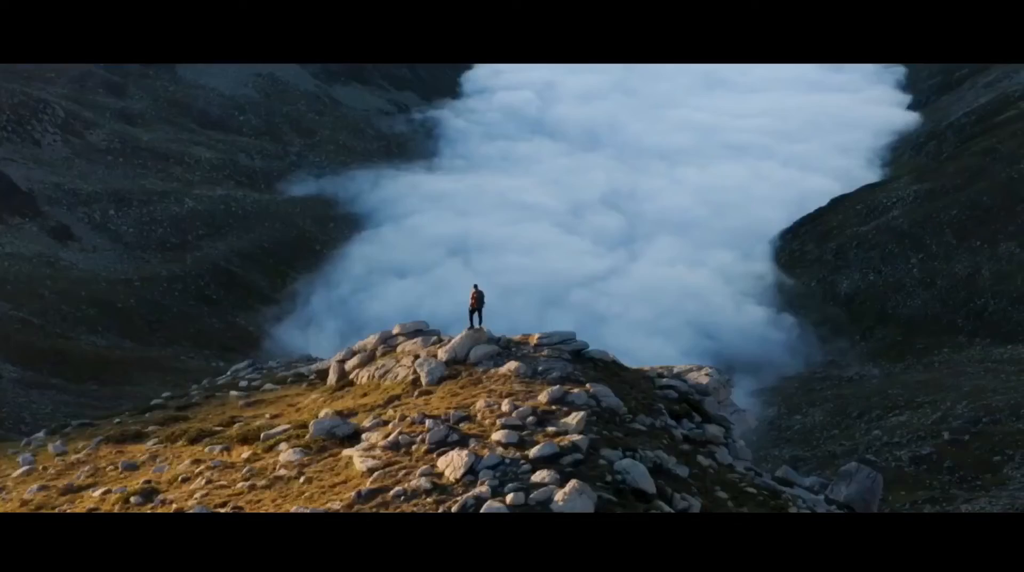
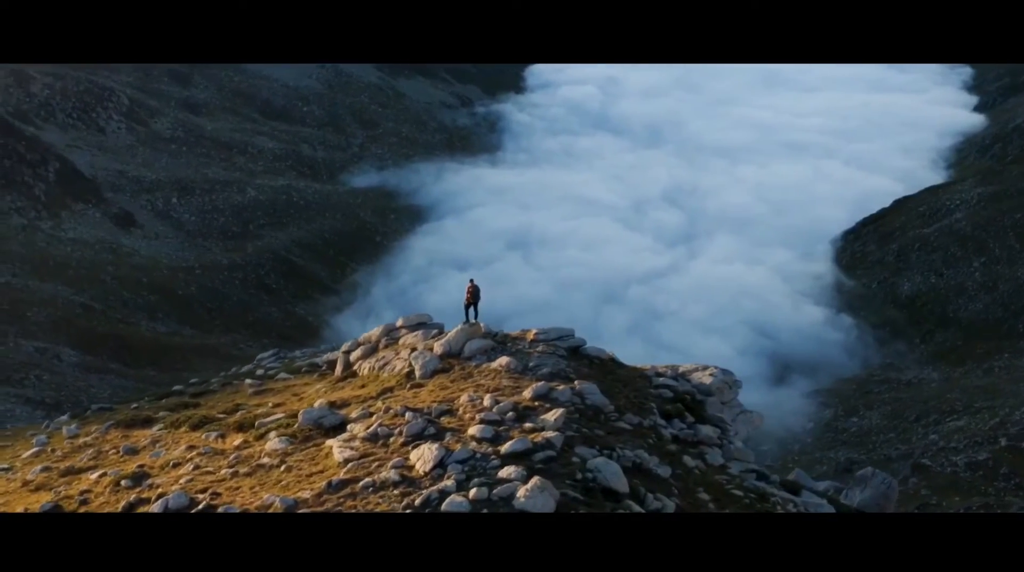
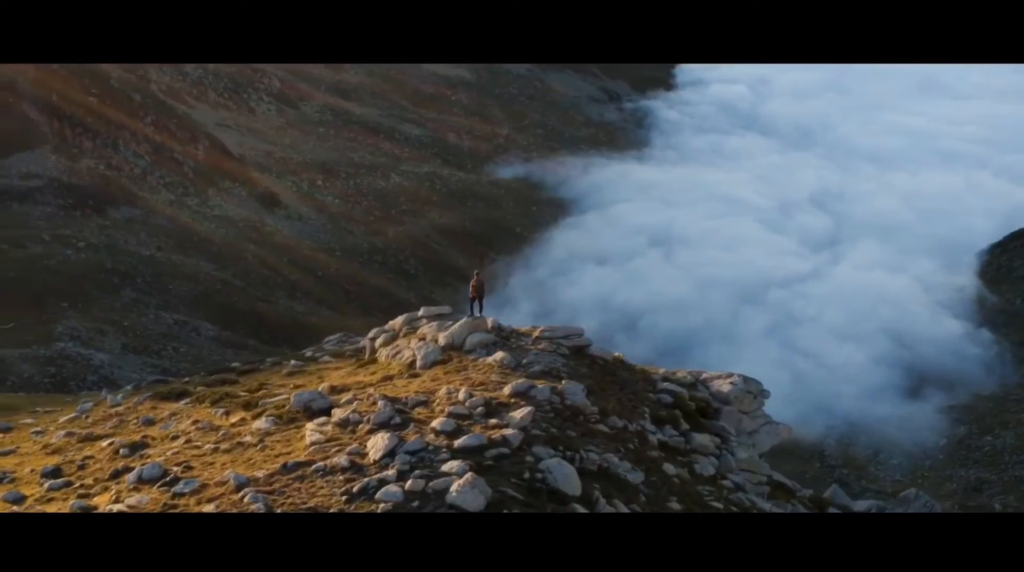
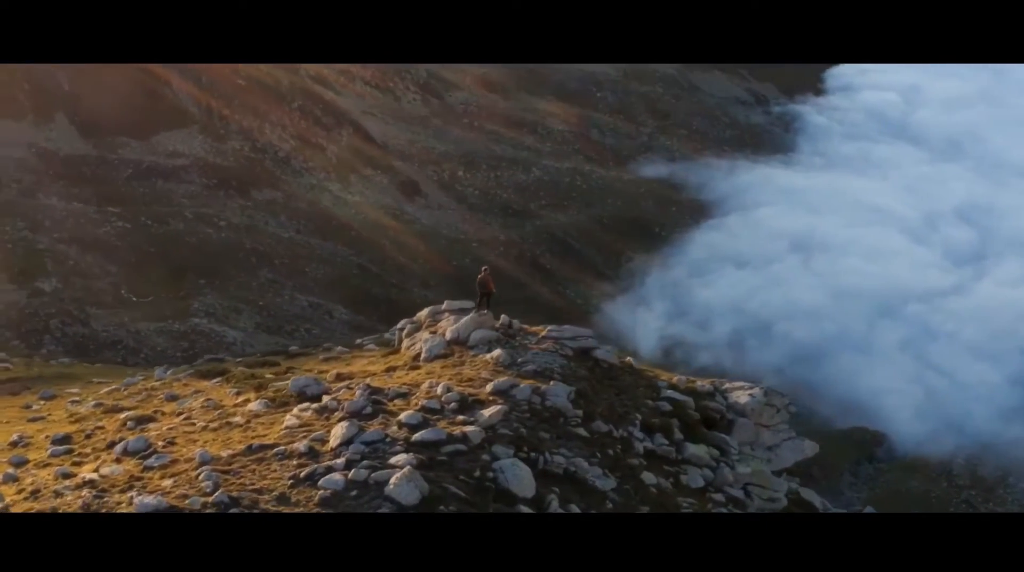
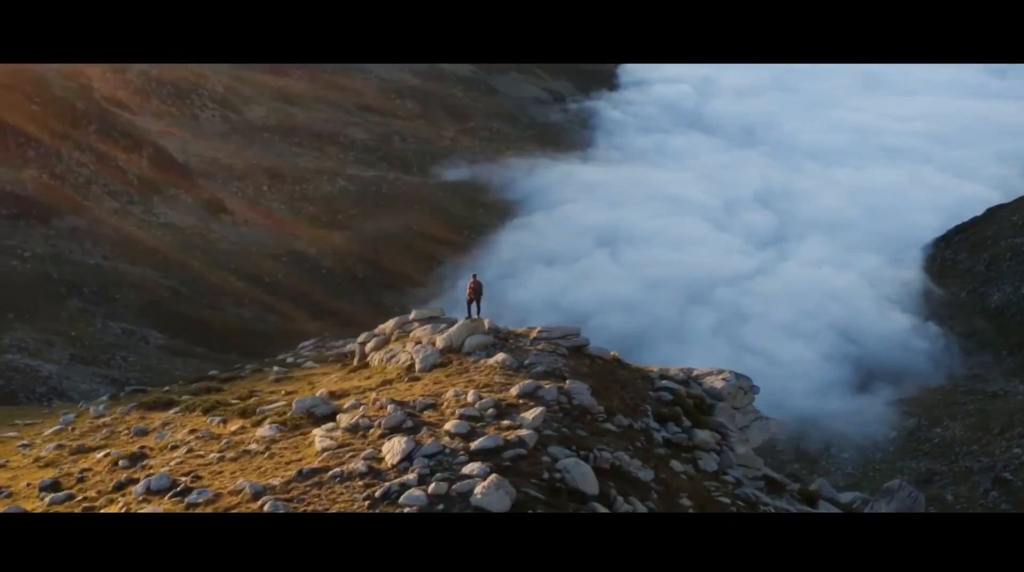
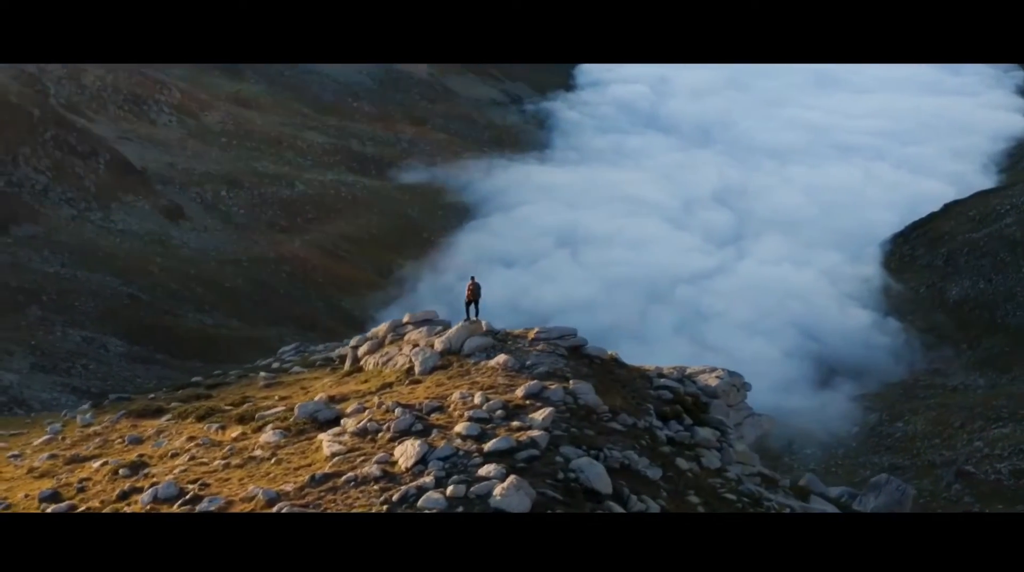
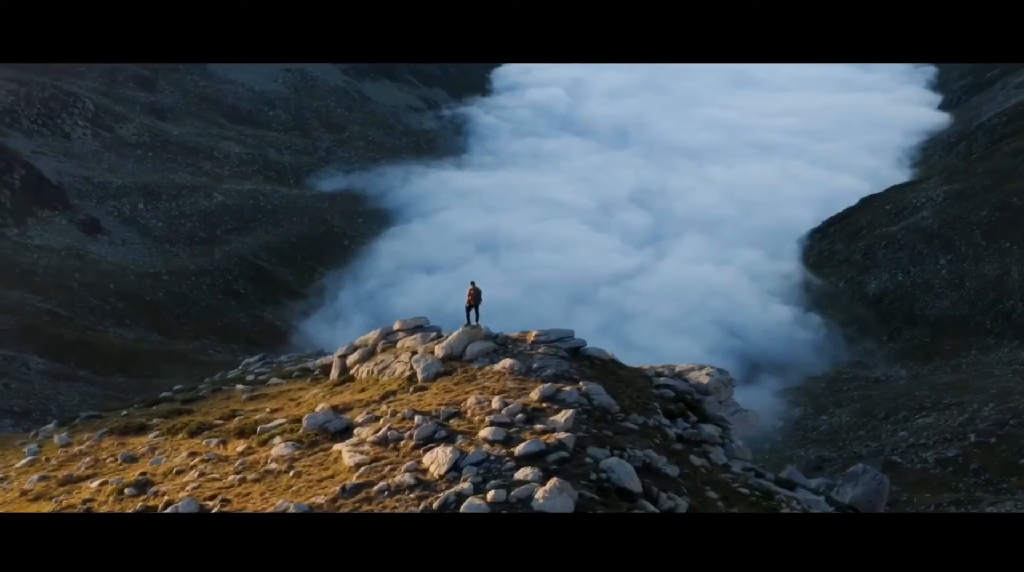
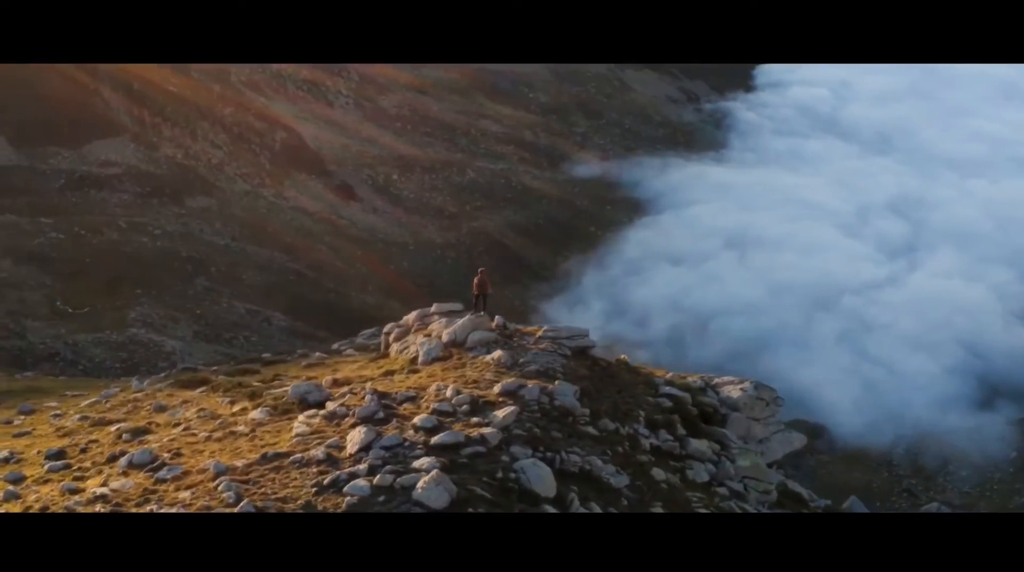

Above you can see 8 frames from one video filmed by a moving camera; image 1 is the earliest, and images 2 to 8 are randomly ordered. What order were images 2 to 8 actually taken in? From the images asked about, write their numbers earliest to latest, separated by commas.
7, 2, 6, 5, 3, 8, 4
